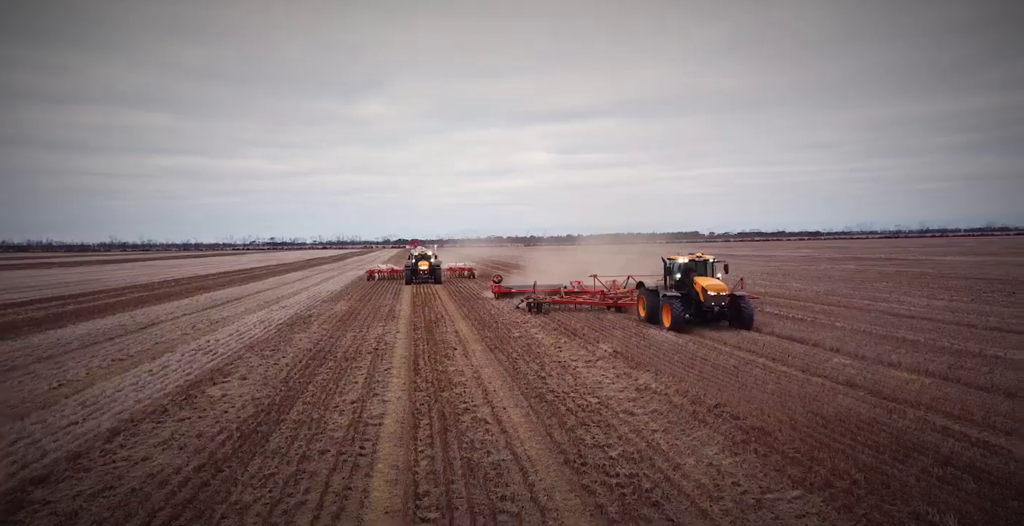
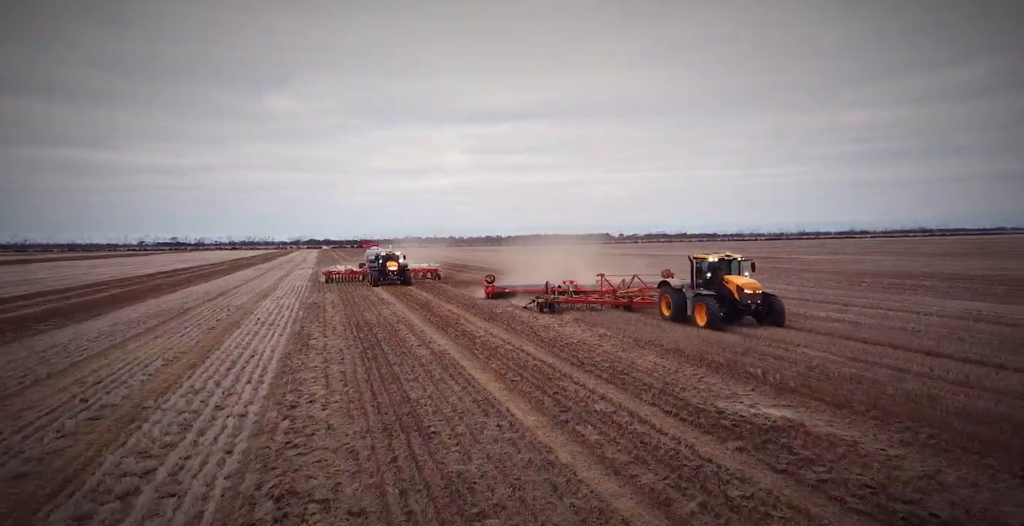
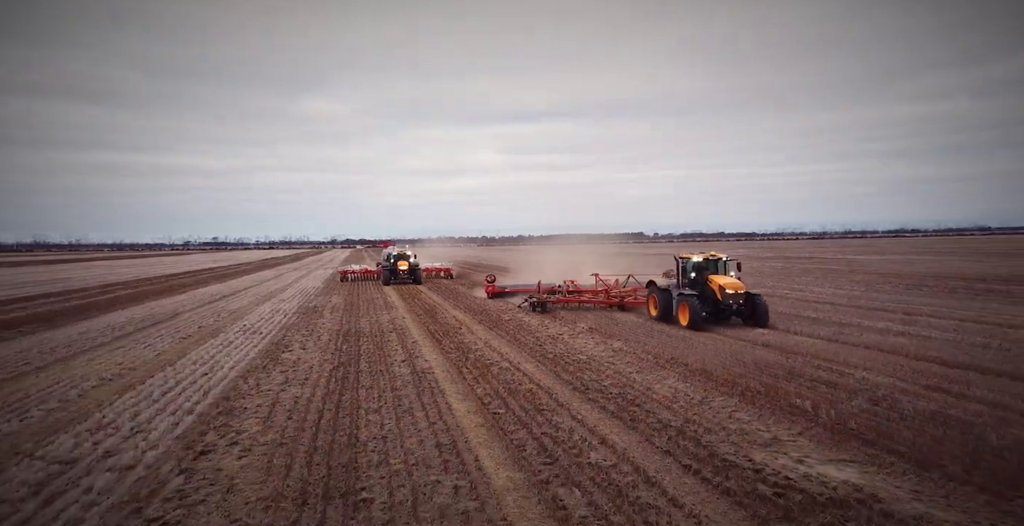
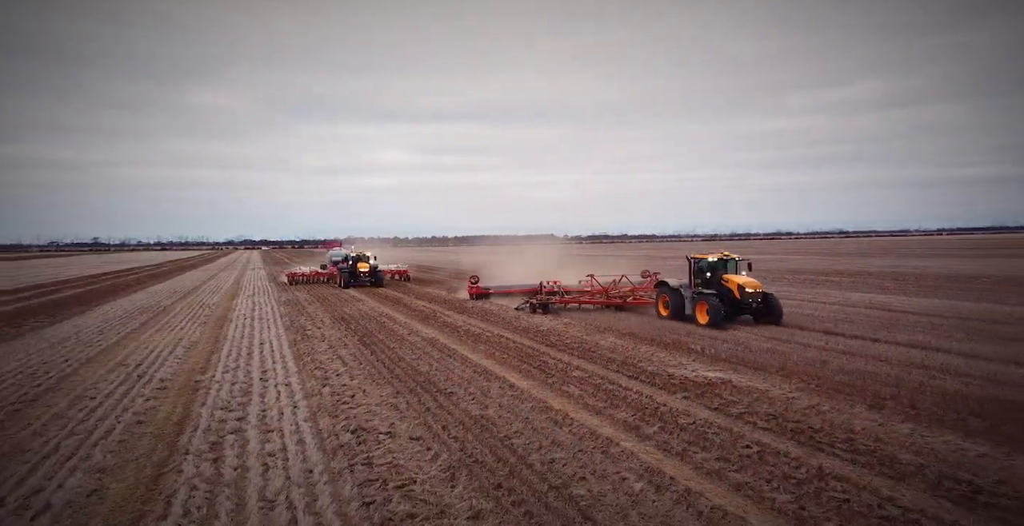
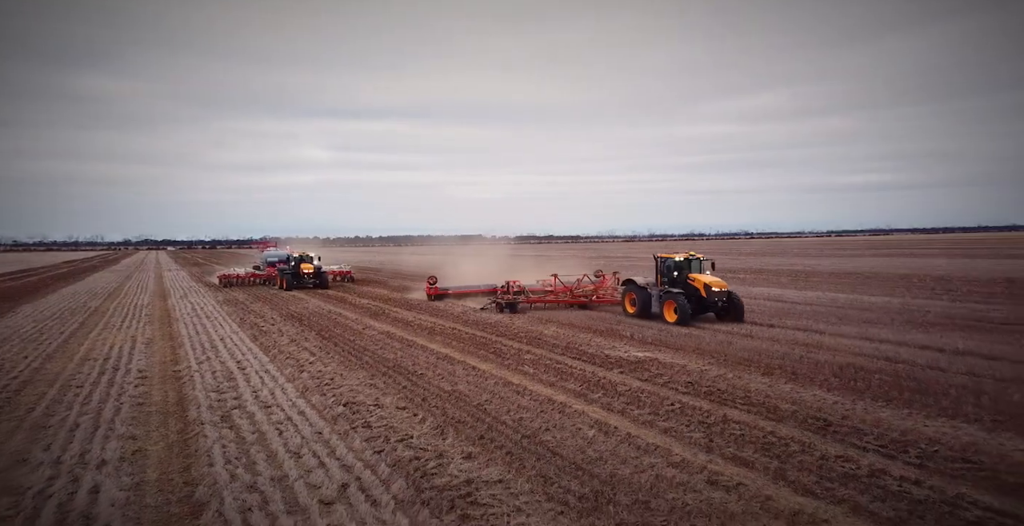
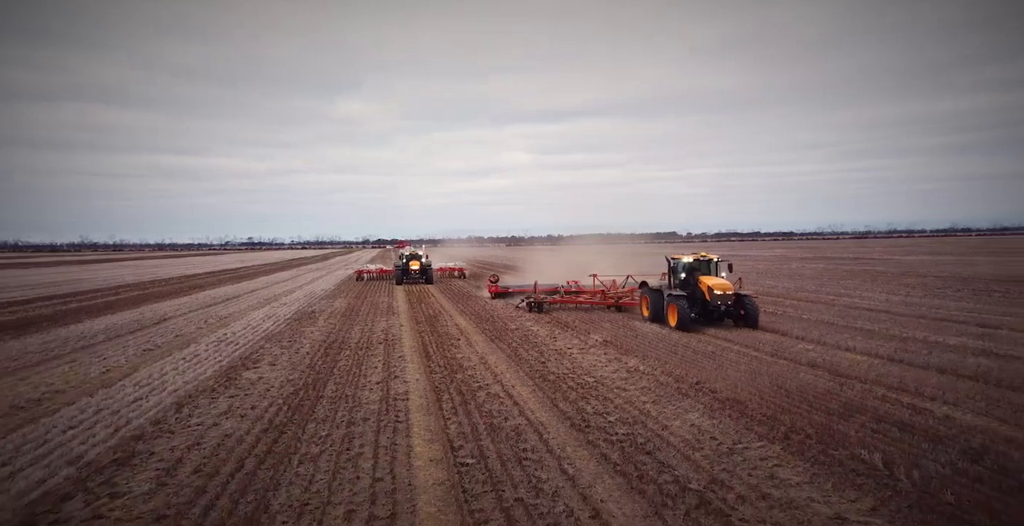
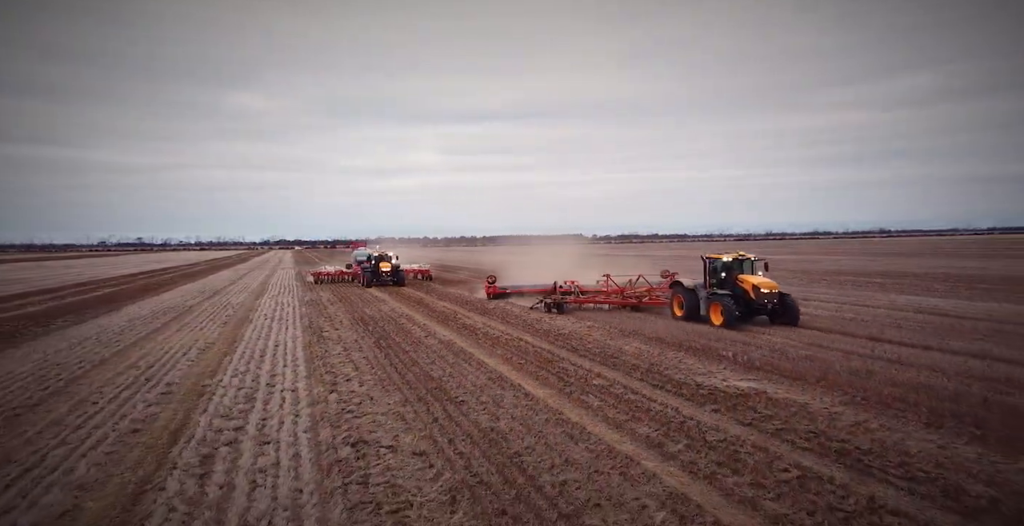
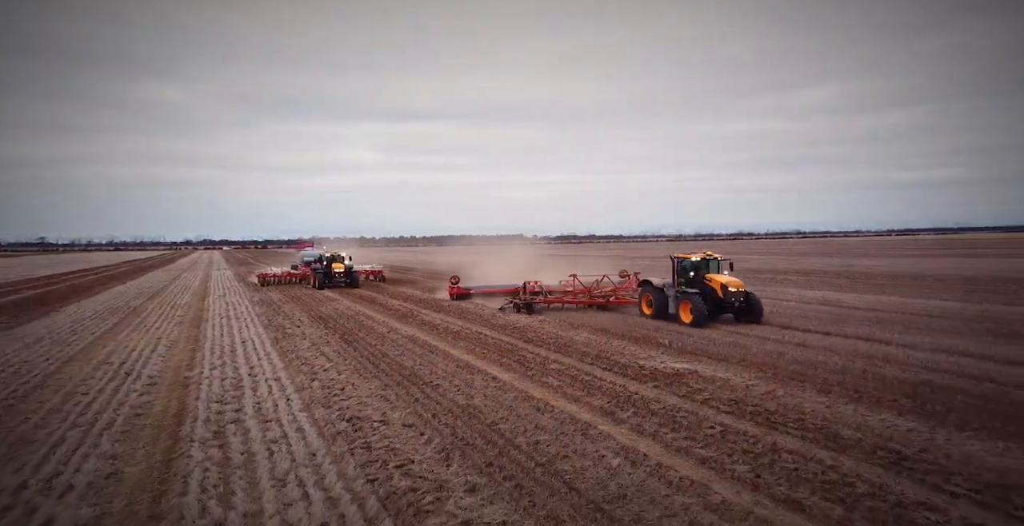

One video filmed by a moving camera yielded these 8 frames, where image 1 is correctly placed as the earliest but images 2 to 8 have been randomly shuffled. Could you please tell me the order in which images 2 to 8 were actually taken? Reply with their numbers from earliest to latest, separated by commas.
6, 3, 2, 7, 4, 8, 5
